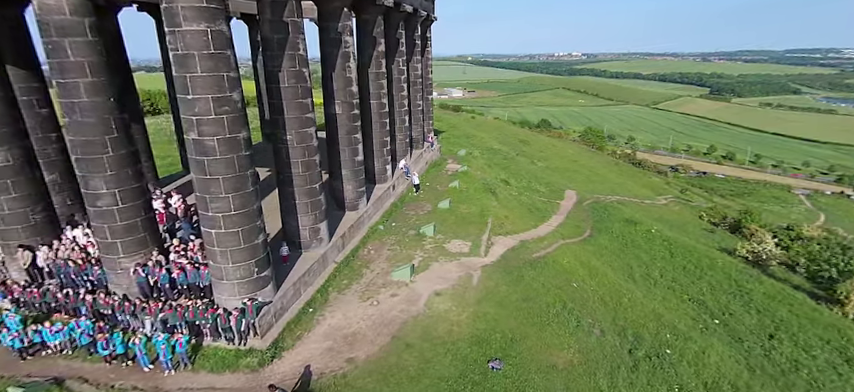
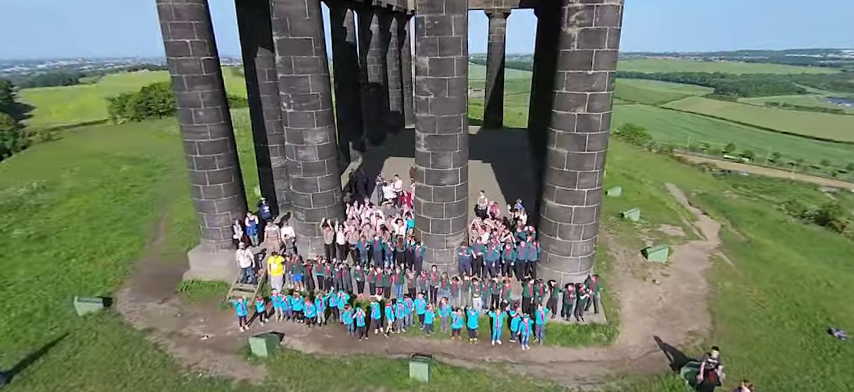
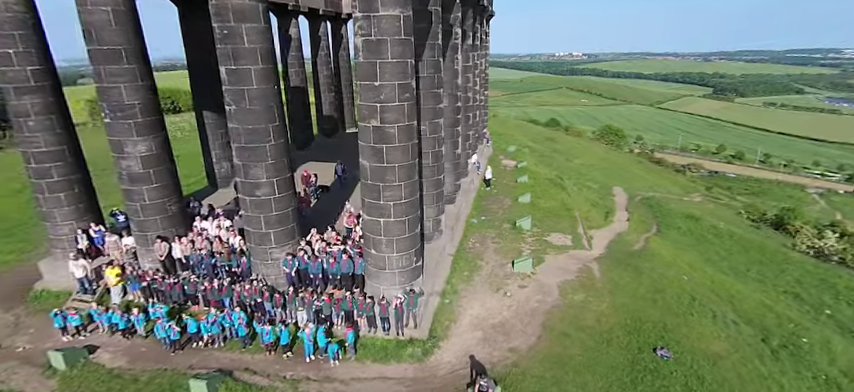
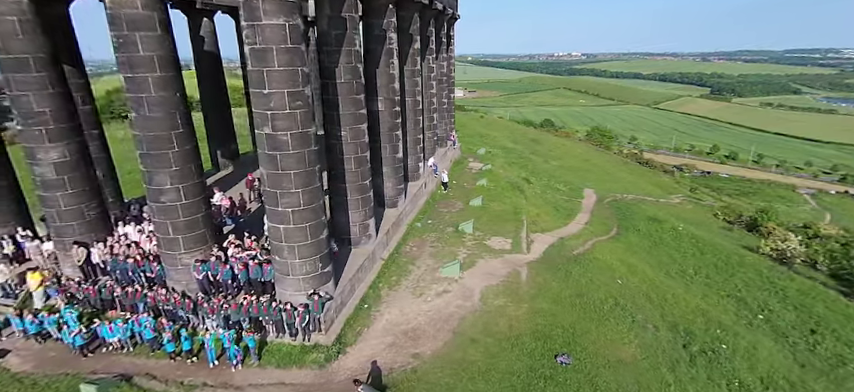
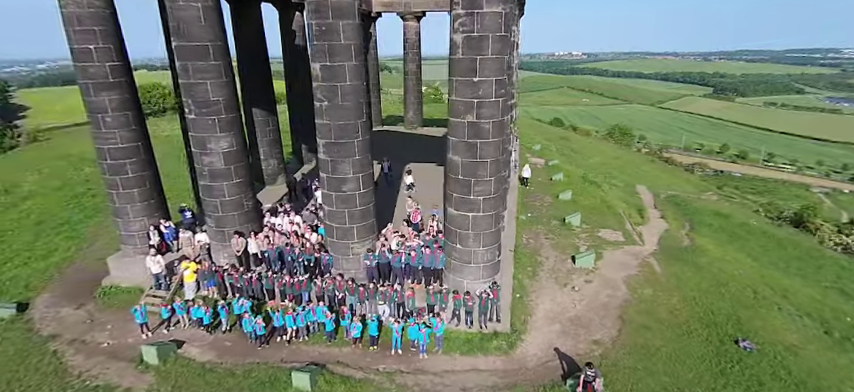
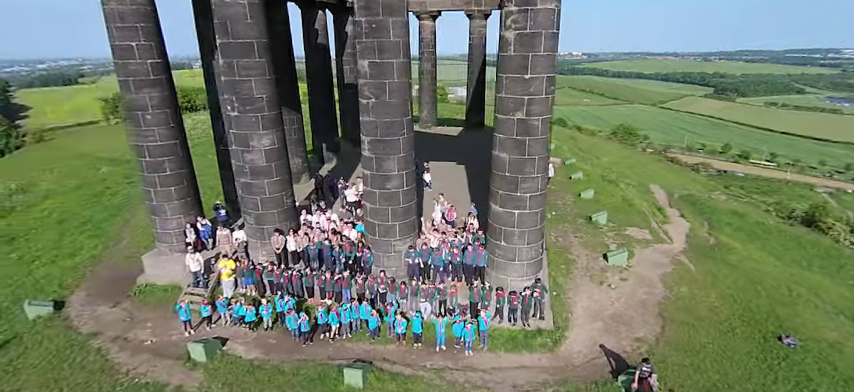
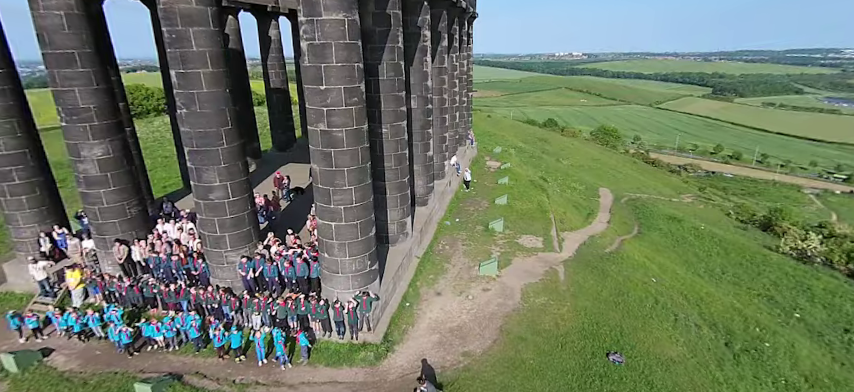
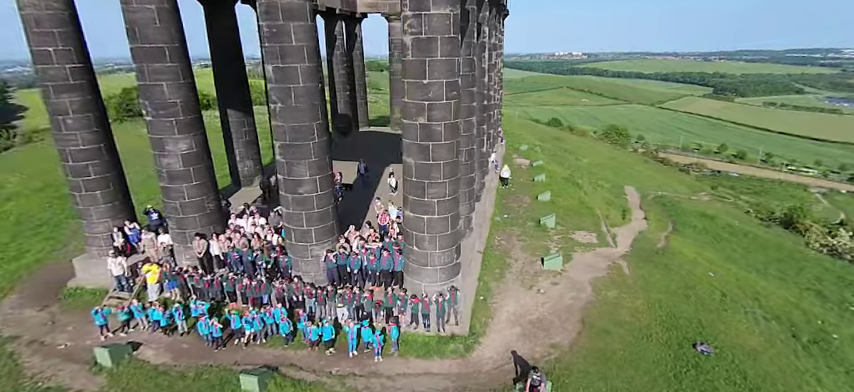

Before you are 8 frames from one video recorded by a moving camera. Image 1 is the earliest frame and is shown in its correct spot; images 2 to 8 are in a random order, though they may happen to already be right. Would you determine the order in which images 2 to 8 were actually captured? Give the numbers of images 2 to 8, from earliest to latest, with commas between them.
4, 7, 3, 8, 5, 6, 2
